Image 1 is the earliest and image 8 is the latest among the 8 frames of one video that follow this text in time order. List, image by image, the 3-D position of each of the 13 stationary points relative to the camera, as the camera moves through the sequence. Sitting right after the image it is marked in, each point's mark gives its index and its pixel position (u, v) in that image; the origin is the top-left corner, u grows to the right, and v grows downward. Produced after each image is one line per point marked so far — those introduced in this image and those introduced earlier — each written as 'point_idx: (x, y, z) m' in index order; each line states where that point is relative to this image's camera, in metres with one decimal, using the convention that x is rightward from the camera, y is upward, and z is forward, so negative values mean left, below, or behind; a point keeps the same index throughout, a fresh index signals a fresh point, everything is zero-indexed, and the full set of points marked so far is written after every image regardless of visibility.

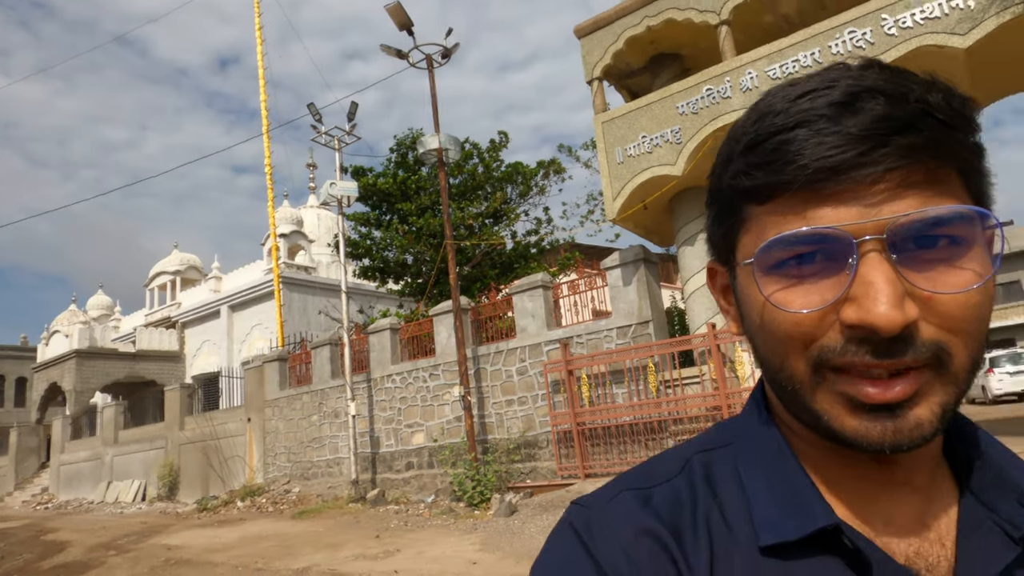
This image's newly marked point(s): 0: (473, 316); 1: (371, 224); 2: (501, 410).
0: (-0.7, -0.5, +11.9) m
1: (-3.8, +1.7, +17.9) m
2: (-0.2, -2.1, +11.2) m
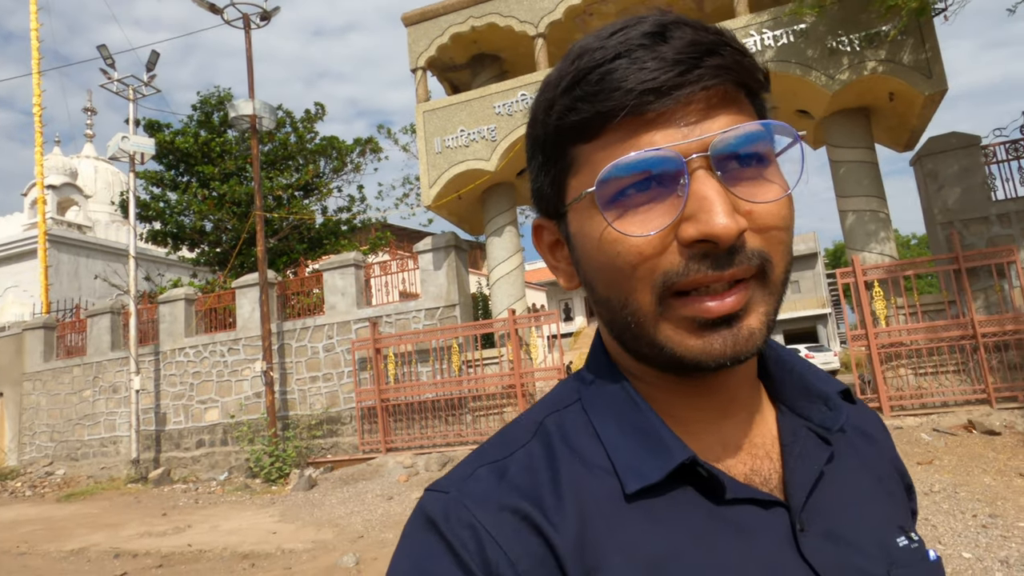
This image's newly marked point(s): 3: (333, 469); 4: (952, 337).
0: (-4.1, 0.0, +11.6) m
1: (-8.6, +2.6, +16.5) m
2: (-3.5, -1.7, +11.2) m
3: (-2.7, -2.8, +10.1) m
4: (+5.1, -0.6, +7.7) m
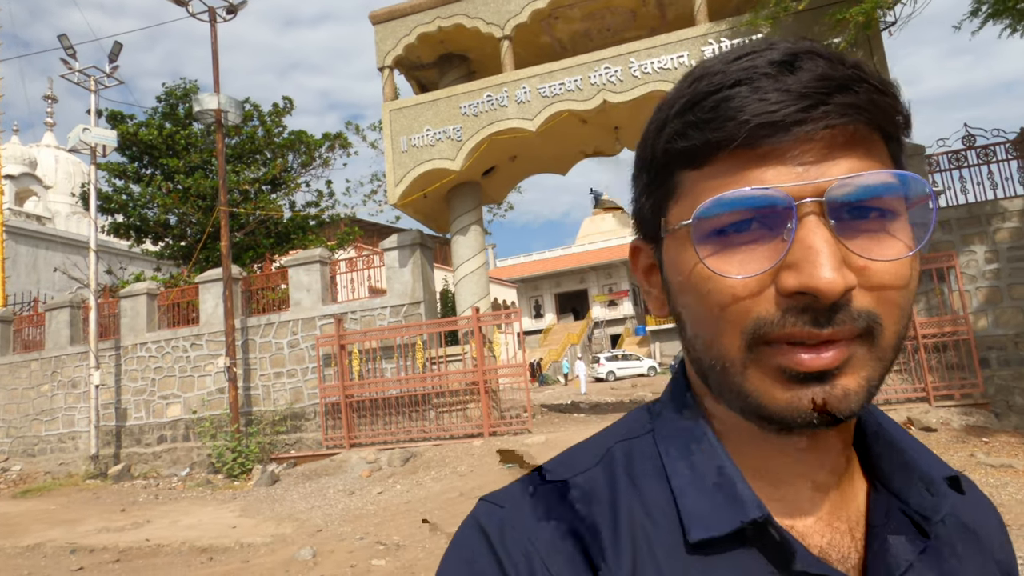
0: (-4.7, 0.0, +11.6) m
1: (-9.4, +2.7, +16.3) m
2: (-4.1, -1.6, +11.2) m
3: (-3.3, -2.7, +10.2) m
4: (+4.7, -0.6, +8.1) m
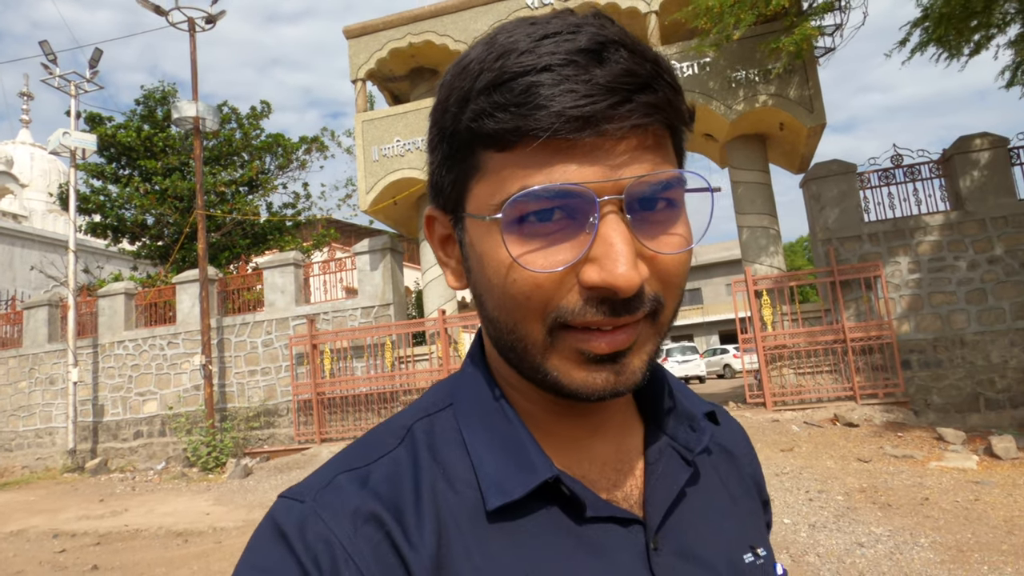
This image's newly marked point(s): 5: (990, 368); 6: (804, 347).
0: (-5.3, 0.0, +12.0) m
1: (-10.1, +2.7, +16.5) m
2: (-4.7, -1.6, +11.6) m
3: (-3.9, -2.7, +10.6) m
4: (+4.1, -0.7, +8.8) m
5: (+6.1, -1.0, +8.5) m
6: (+3.9, -0.8, +8.8) m
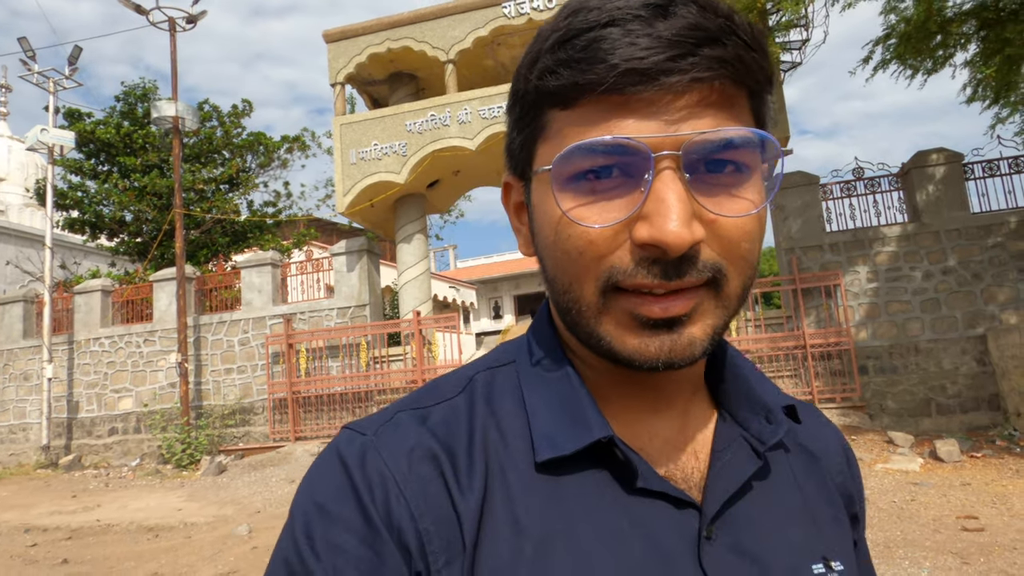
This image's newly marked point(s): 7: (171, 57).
0: (-5.7, +0.1, +12.1) m
1: (-10.6, +2.8, +16.5) m
2: (-5.2, -1.6, +11.7) m
3: (-4.4, -2.7, +10.8) m
4: (+3.8, -0.8, +9.1) m
5: (+5.7, -1.2, +8.8) m
6: (+3.5, -0.9, +9.1) m
7: (-6.1, +4.1, +11.9) m
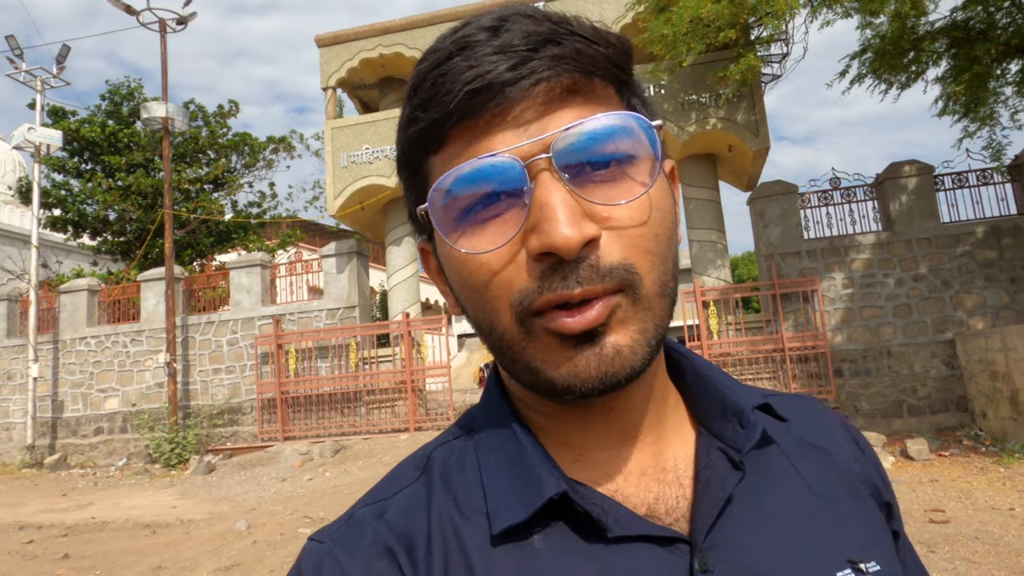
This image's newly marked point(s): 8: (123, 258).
0: (-6.0, +0.1, +12.2) m
1: (-11.0, +2.9, +16.4) m
2: (-5.4, -1.6, +11.8) m
3: (-4.6, -2.7, +10.8) m
4: (+3.6, -0.9, +9.4) m
5: (+5.6, -1.2, +9.2) m
6: (+3.3, -1.0, +9.4) m
7: (-6.3, +4.1, +11.9) m
8: (-10.0, +0.8, +17.1) m
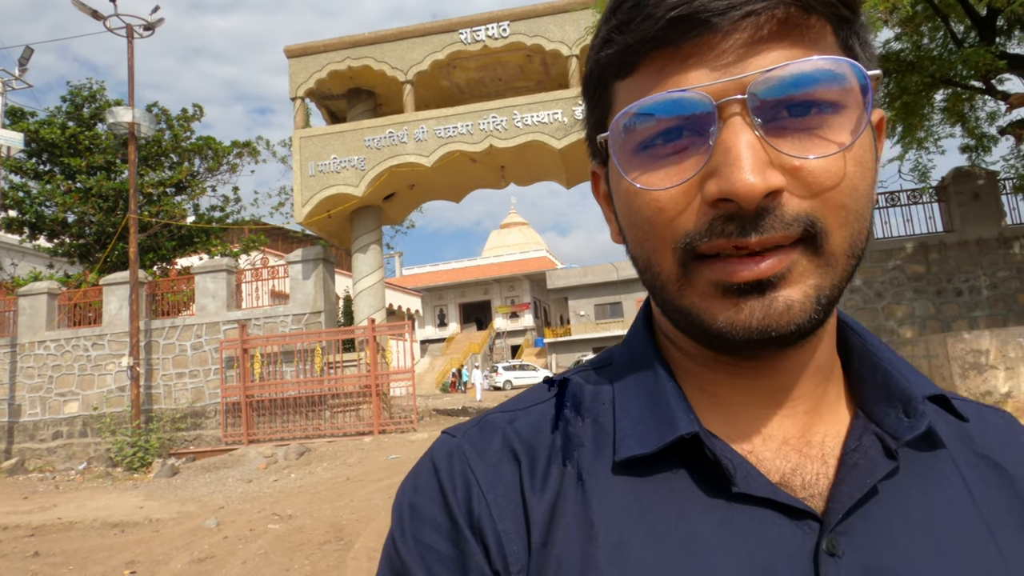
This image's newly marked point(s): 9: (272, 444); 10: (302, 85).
0: (-6.7, 0.0, +12.2) m
1: (-11.9, +2.8, +16.2) m
2: (-6.1, -1.7, +11.9) m
3: (-5.2, -2.8, +10.9) m
4: (+3.0, -1.0, +10.0) m
5: (+5.0, -1.4, +9.9) m
6: (+2.7, -1.1, +10.0) m
7: (-6.9, +4.0, +12.0) m
8: (-10.9, +0.7, +16.9) m
9: (-3.9, -2.5, +10.7) m
10: (-3.6, +3.4, +11.3) m
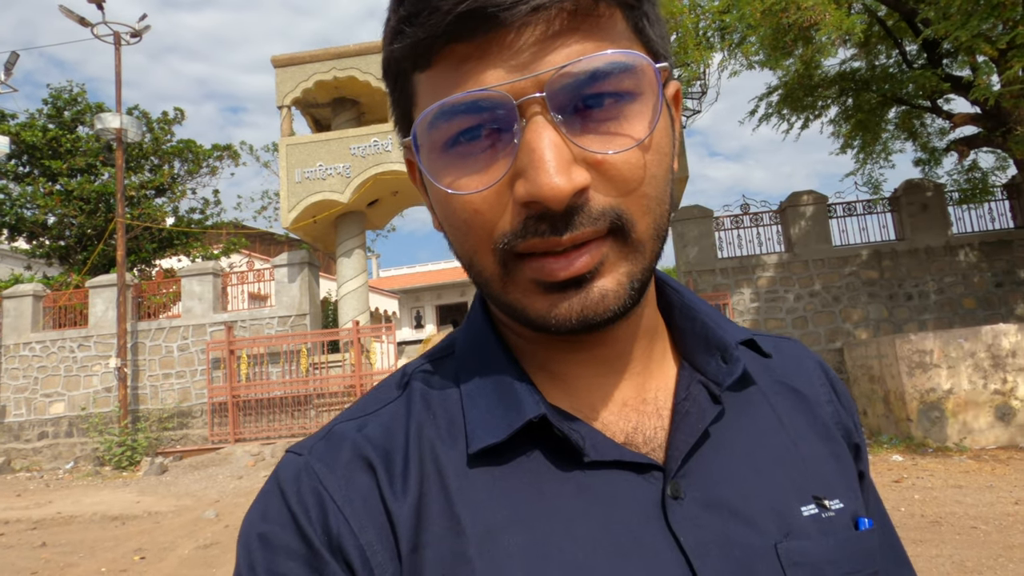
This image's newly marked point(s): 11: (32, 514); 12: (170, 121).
0: (-7.0, -0.1, +12.4) m
1: (-12.4, +2.7, +16.3) m
2: (-6.5, -1.7, +12.1) m
3: (-5.6, -2.9, +11.2) m
4: (+2.7, -1.1, +10.6) m
5: (+4.7, -1.5, +10.6) m
6: (+2.4, -1.2, +10.6) m
7: (-7.3, +4.0, +12.2) m
8: (-11.5, +0.6, +17.0) m
9: (-4.2, -2.6, +11.0) m
10: (-3.9, +3.4, +11.6) m
11: (-5.5, -2.6, +7.6) m
12: (-9.7, +4.7, +18.8) m
